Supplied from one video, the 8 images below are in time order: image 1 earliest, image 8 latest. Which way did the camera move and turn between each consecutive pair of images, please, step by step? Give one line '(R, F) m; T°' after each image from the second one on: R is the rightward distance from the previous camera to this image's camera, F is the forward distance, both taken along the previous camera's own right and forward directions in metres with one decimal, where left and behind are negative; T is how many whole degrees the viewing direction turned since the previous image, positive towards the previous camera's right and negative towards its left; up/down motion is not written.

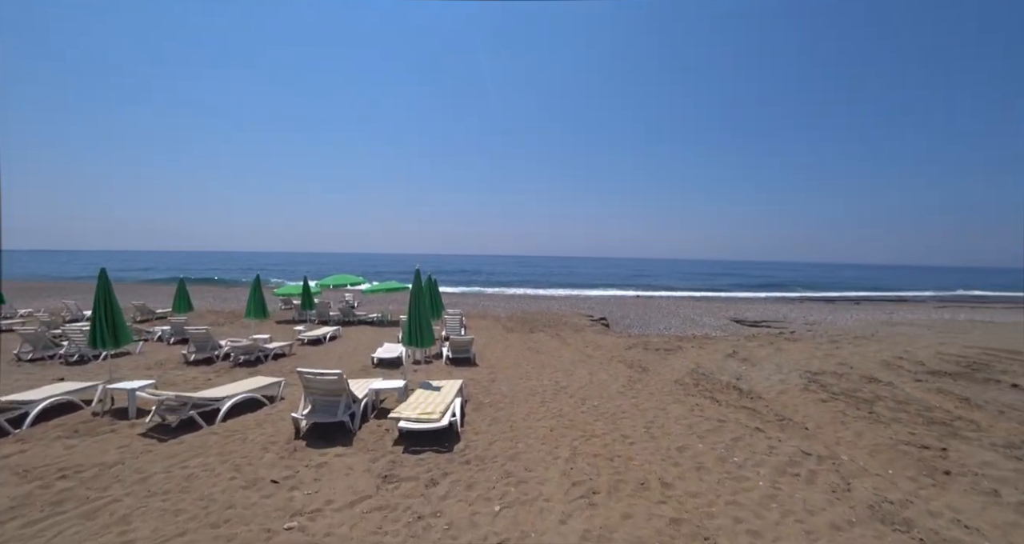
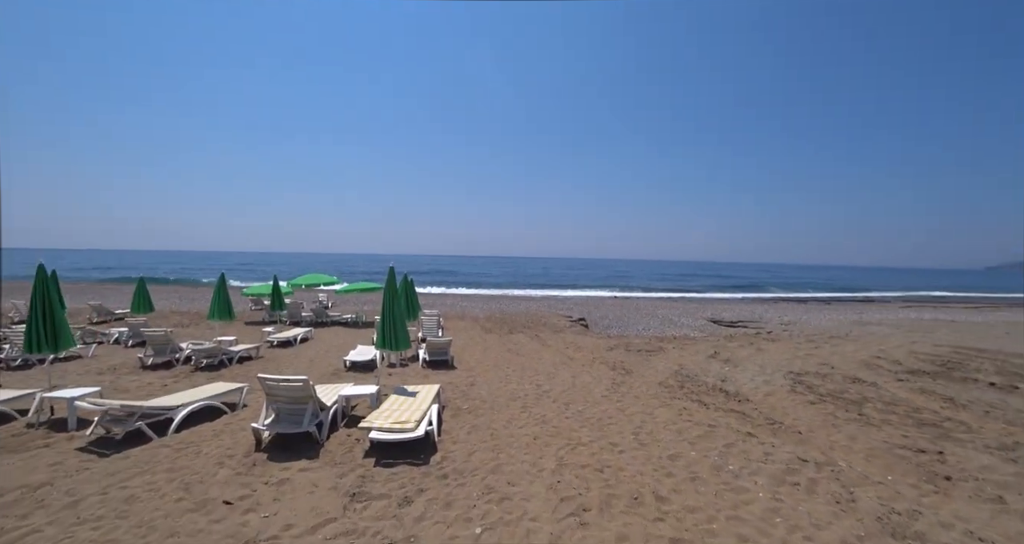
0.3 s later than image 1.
(0.0, +0.4) m; +3°
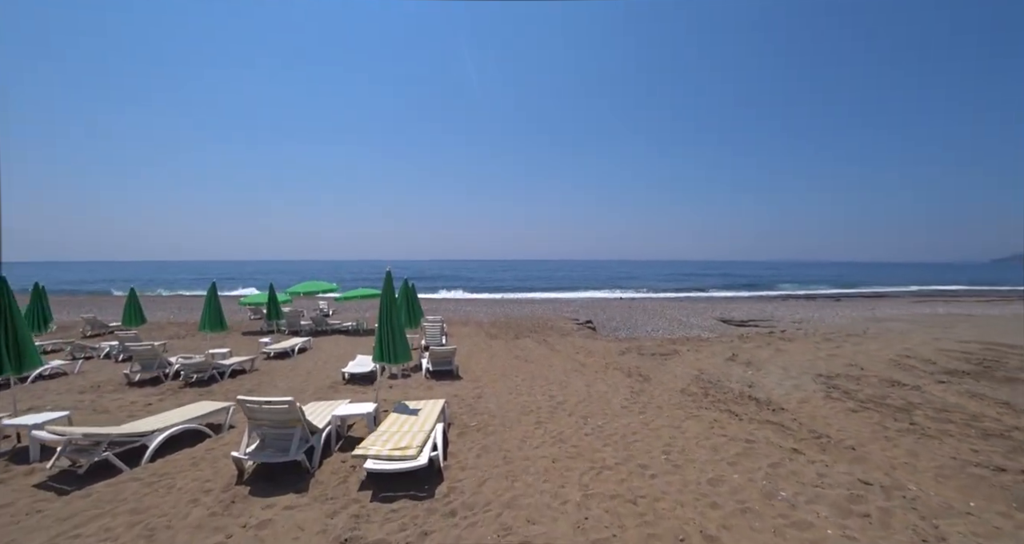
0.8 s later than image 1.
(-0.1, +0.6) m; 0°
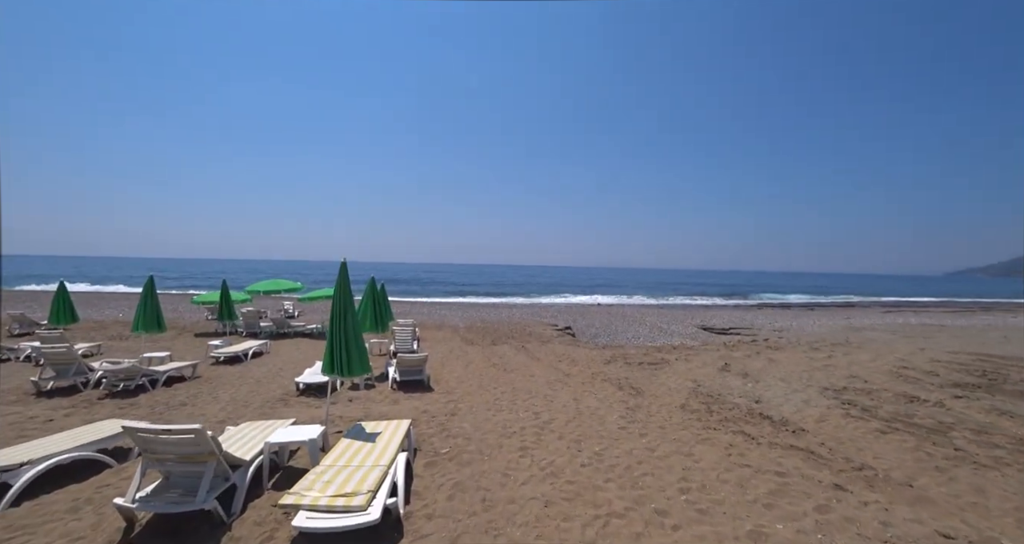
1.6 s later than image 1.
(-0.1, +1.0) m; +3°
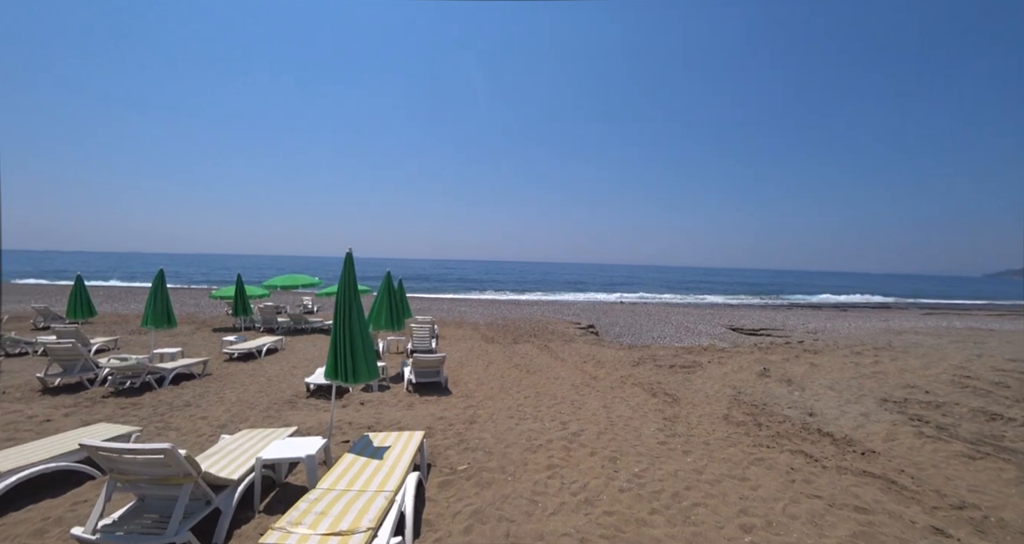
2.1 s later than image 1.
(-0.1, +0.6) m; -2°
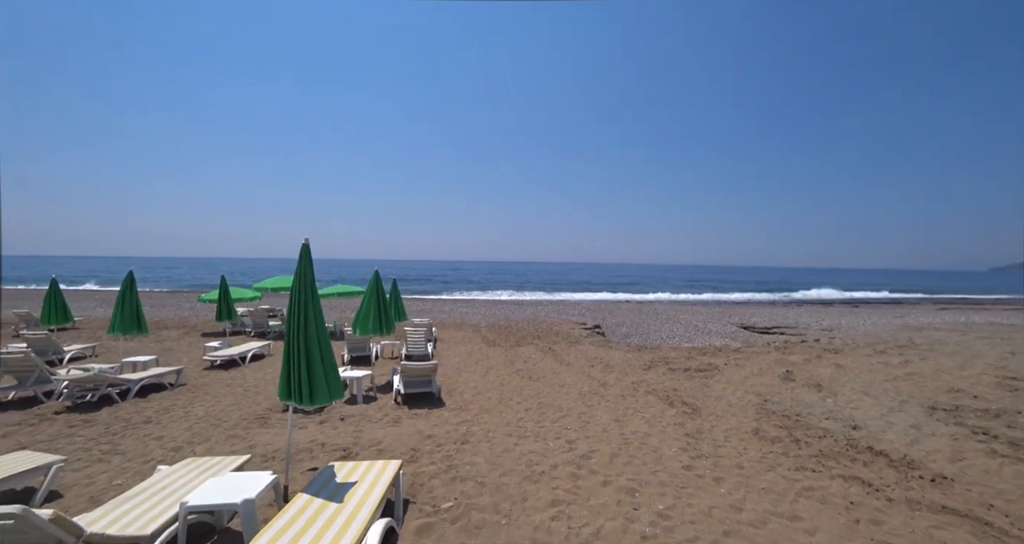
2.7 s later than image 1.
(+0.1, +0.8) m; -1°
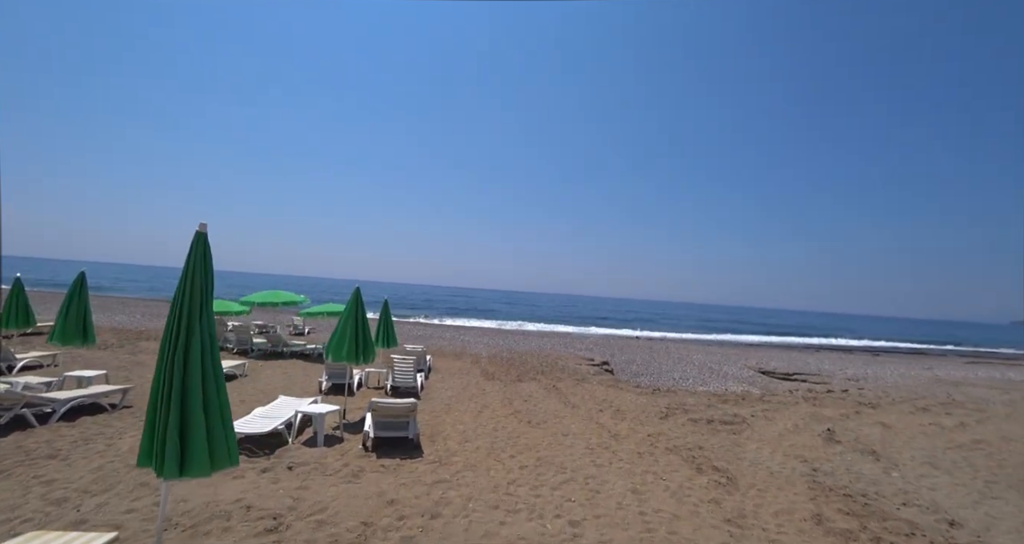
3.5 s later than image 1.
(+0.1, +1.2) m; -1°
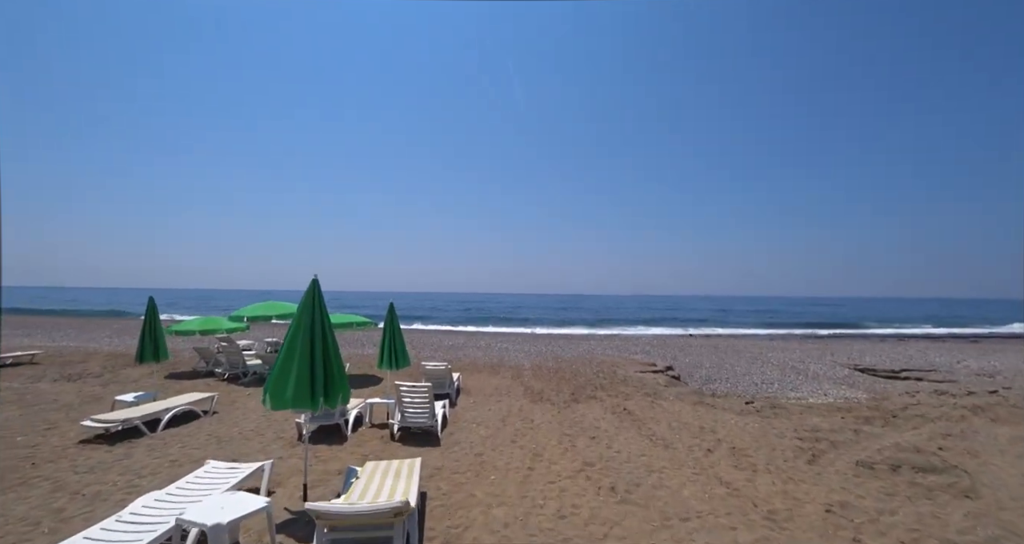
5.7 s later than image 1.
(-0.3, +3.2) m; -4°
